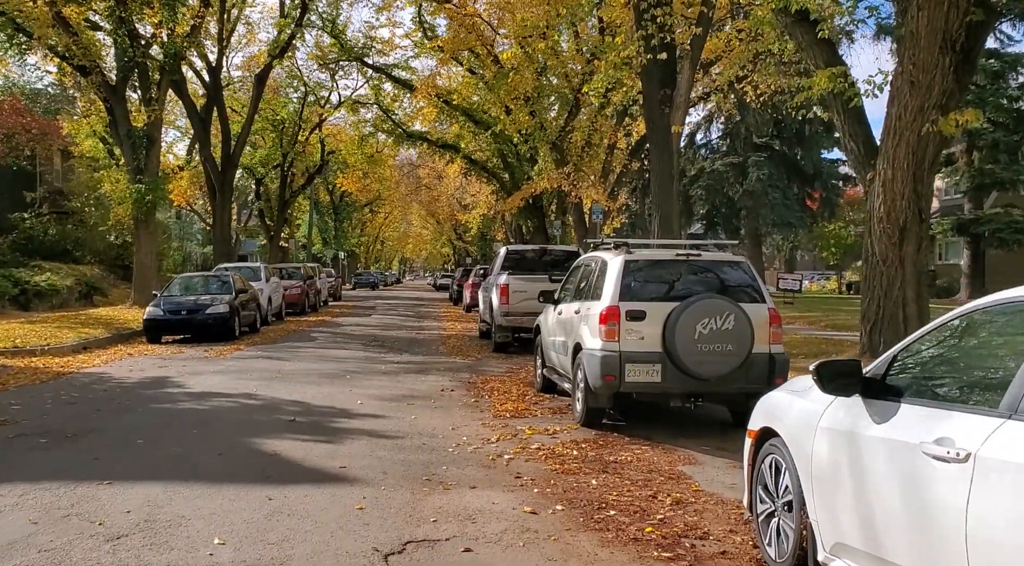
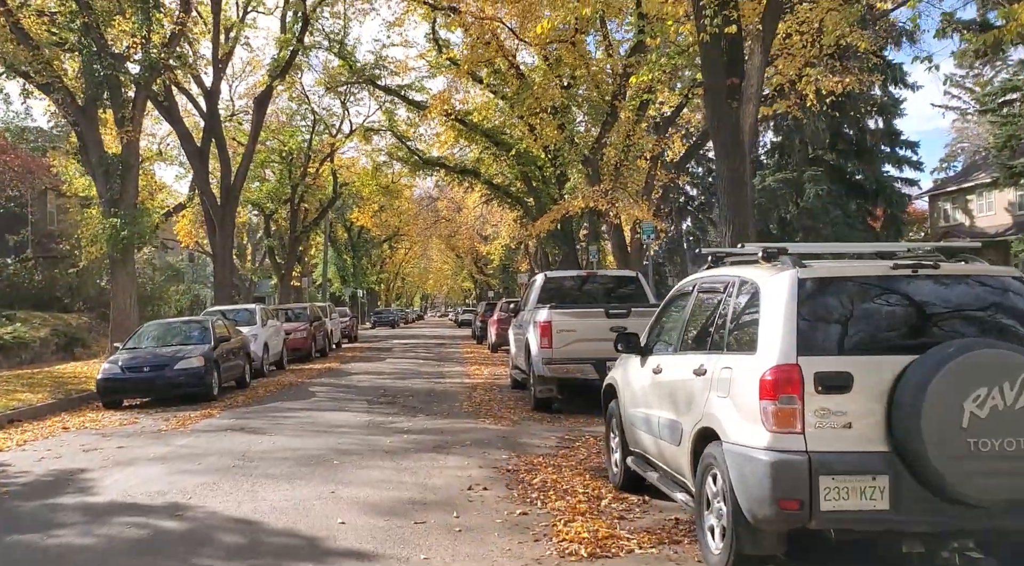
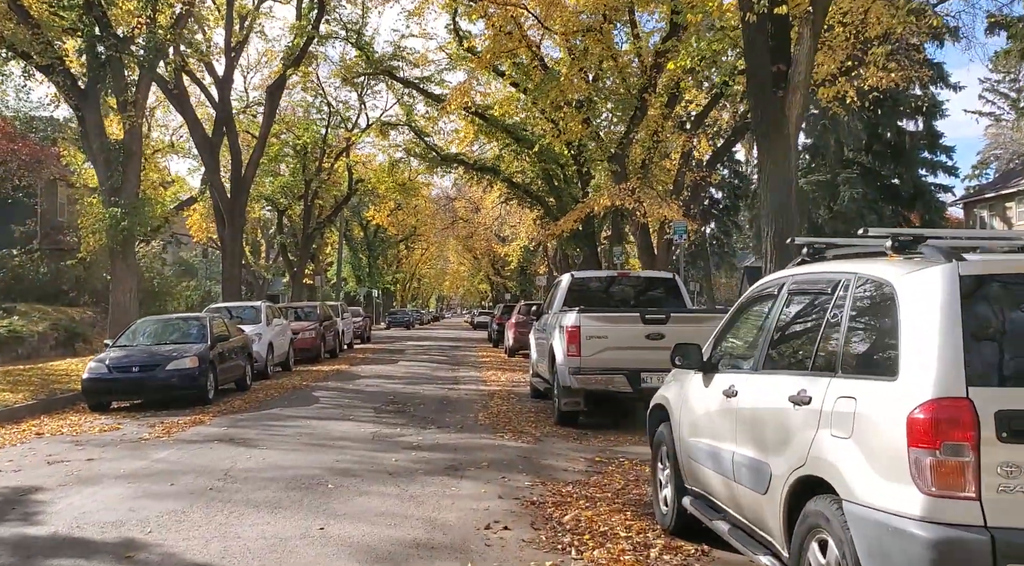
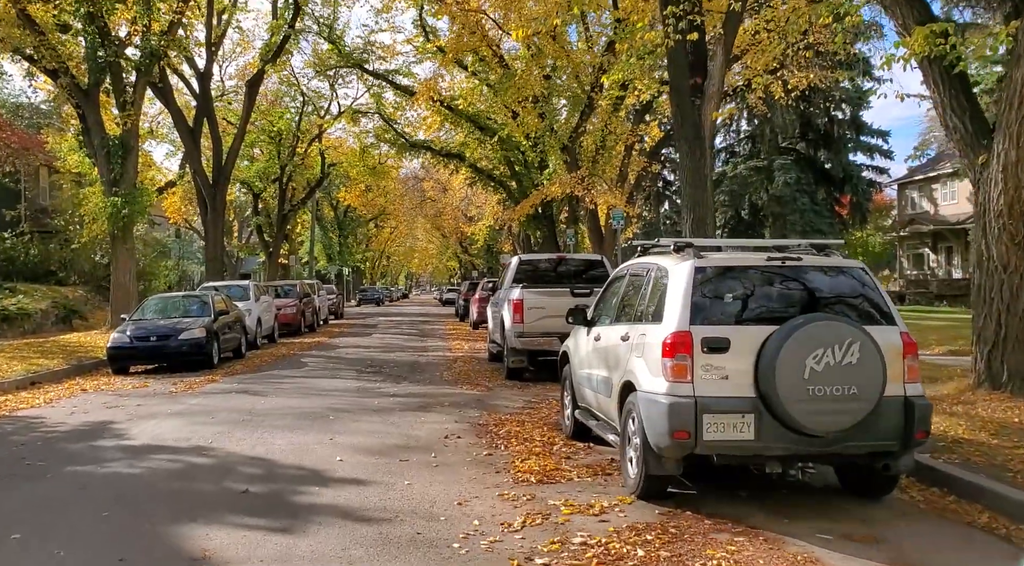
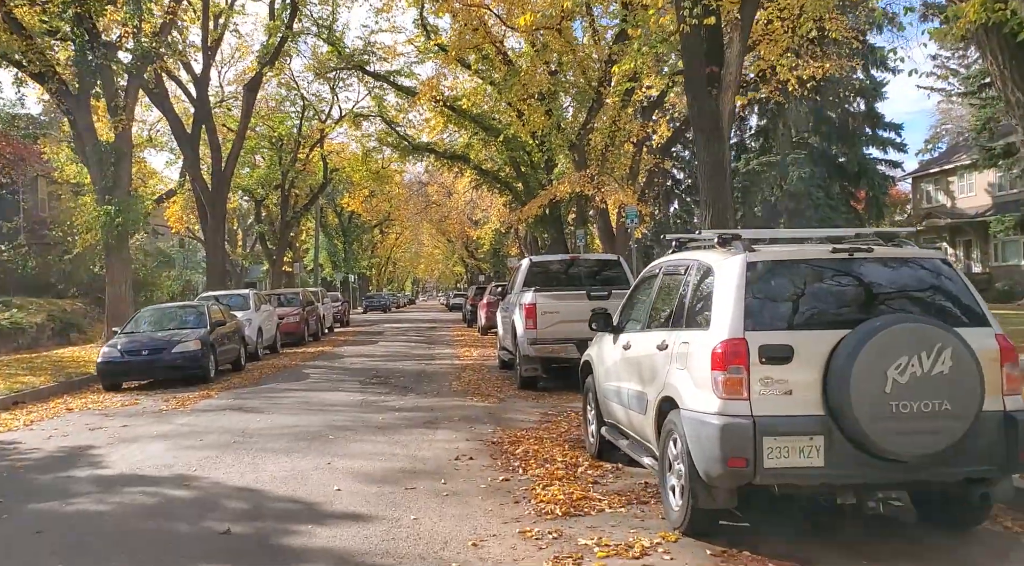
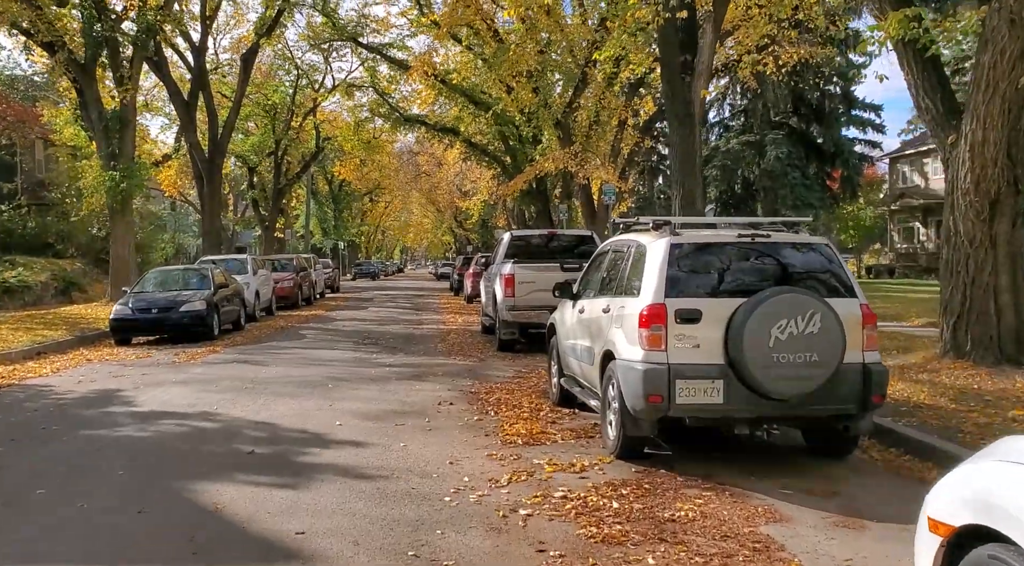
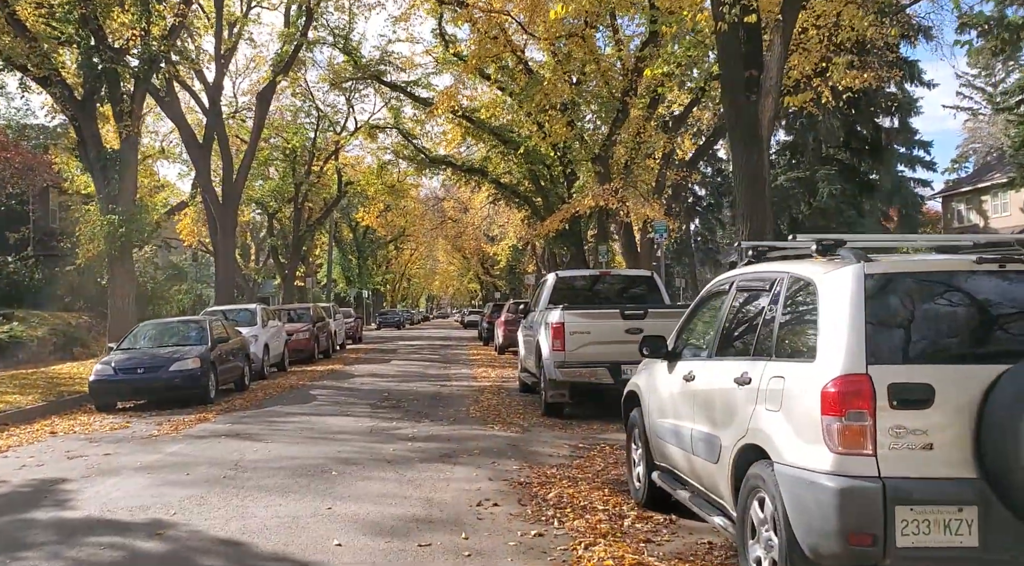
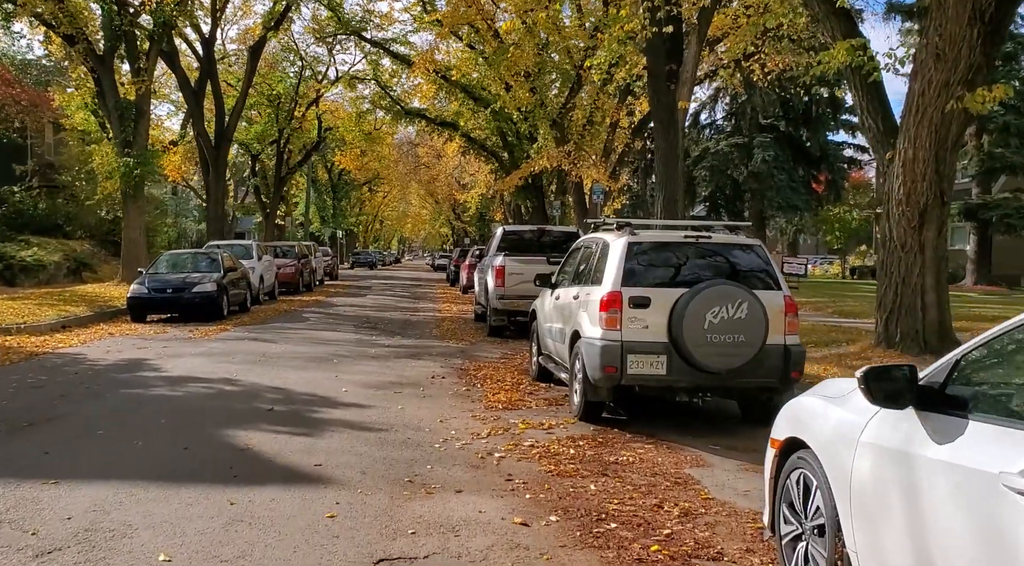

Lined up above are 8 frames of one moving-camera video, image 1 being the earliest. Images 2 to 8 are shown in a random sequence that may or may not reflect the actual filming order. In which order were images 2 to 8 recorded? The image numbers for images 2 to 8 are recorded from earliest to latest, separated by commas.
8, 6, 4, 5, 2, 7, 3
